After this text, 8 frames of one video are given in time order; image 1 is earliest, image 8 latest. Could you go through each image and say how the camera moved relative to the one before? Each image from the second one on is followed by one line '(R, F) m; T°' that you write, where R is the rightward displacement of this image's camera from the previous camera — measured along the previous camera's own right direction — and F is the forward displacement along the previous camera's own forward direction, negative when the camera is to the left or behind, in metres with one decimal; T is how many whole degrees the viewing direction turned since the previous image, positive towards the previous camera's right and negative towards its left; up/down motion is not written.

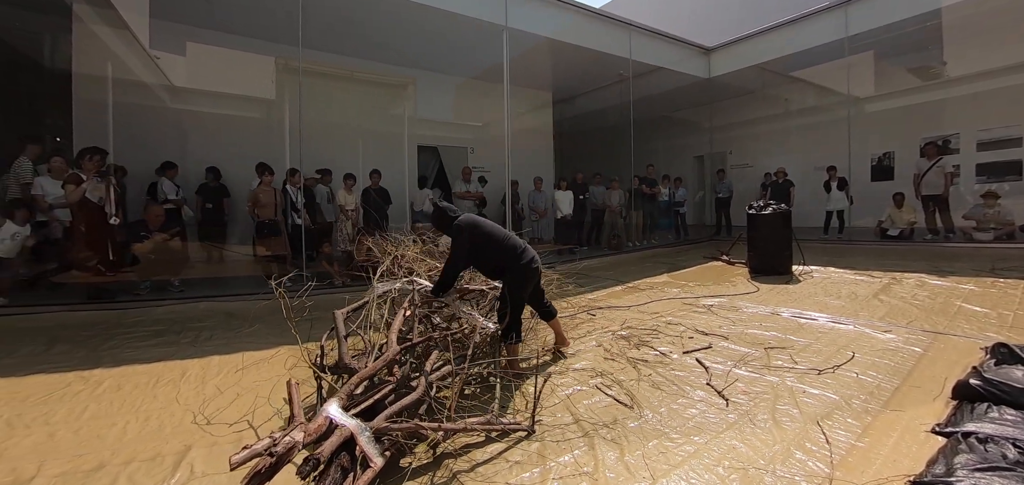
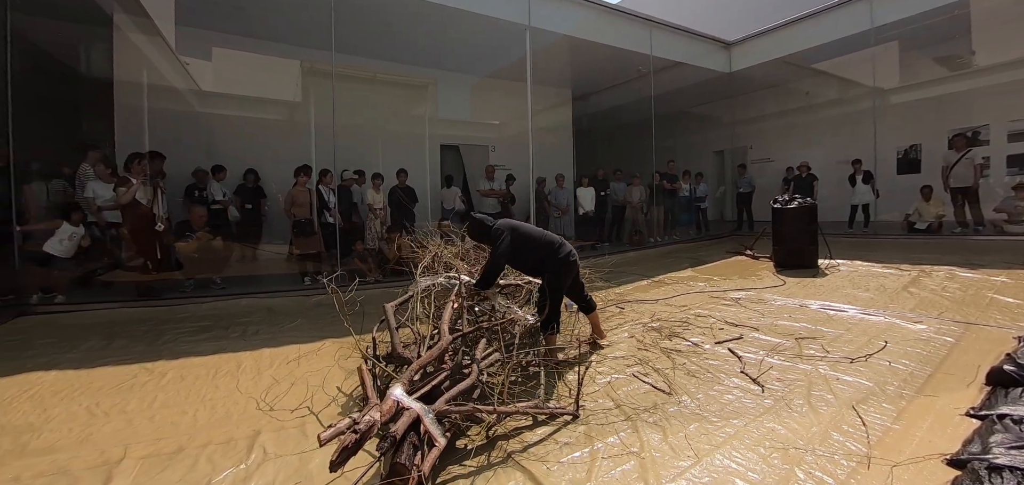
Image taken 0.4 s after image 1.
(-0.2, -0.1) m; -2°
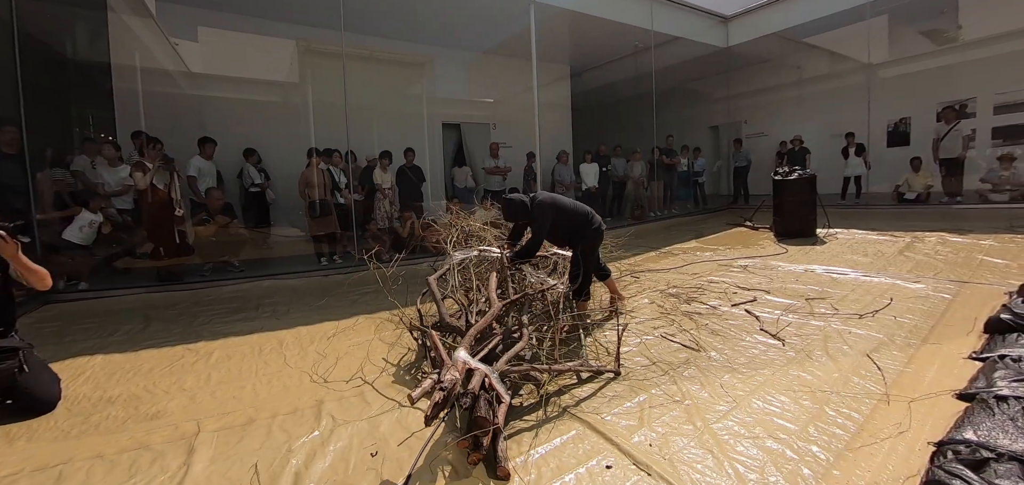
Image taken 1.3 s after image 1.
(-0.4, -0.2) m; +2°
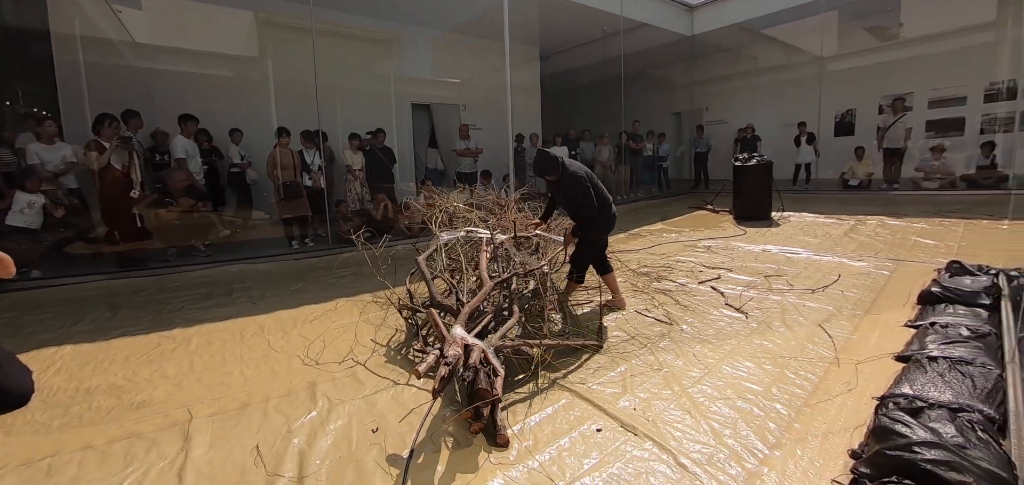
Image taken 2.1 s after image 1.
(-0.2, -0.1) m; +5°
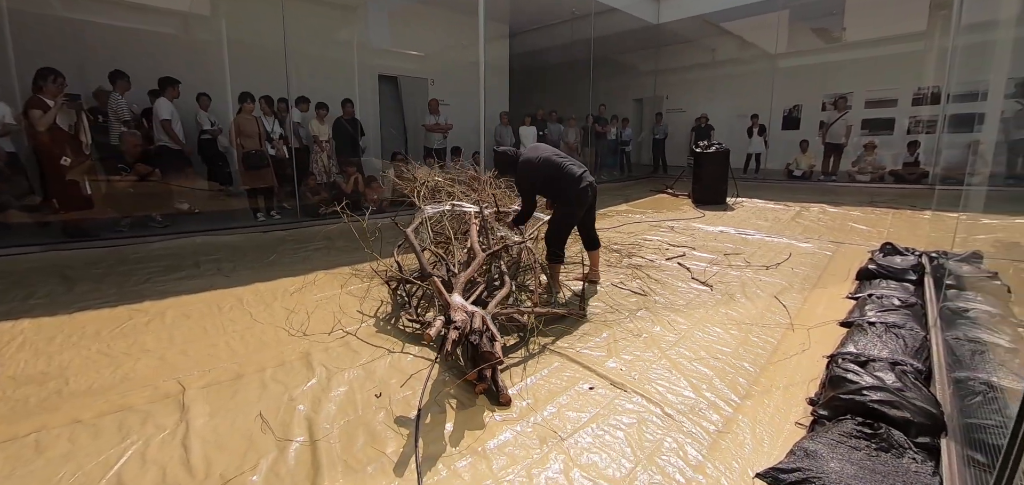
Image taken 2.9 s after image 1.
(-0.3, -0.1) m; +6°
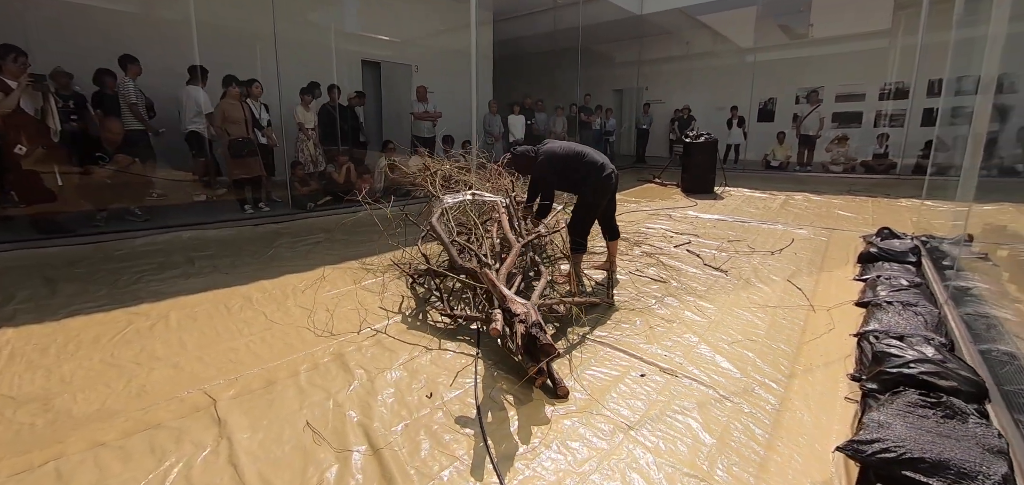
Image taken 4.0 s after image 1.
(-0.5, 0.0) m; +5°
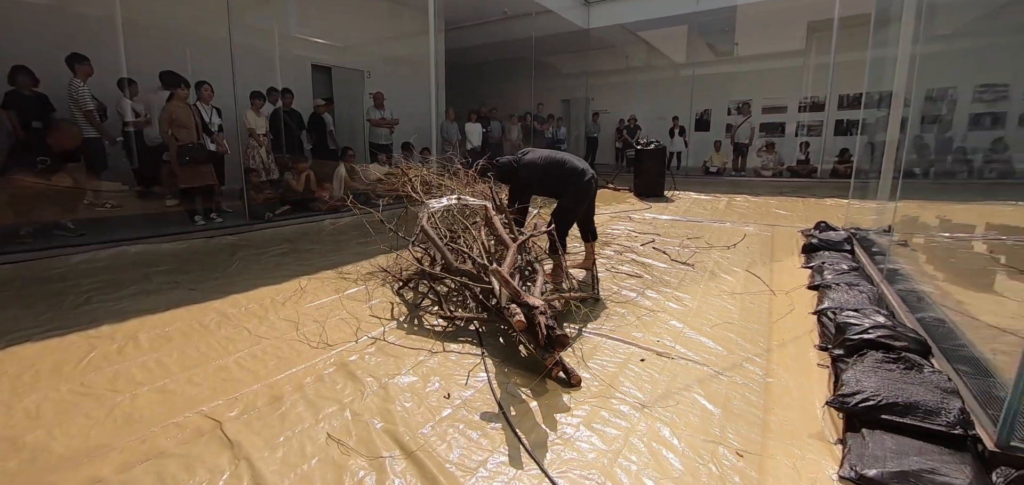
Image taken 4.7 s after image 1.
(-0.4, -0.1) m; +8°
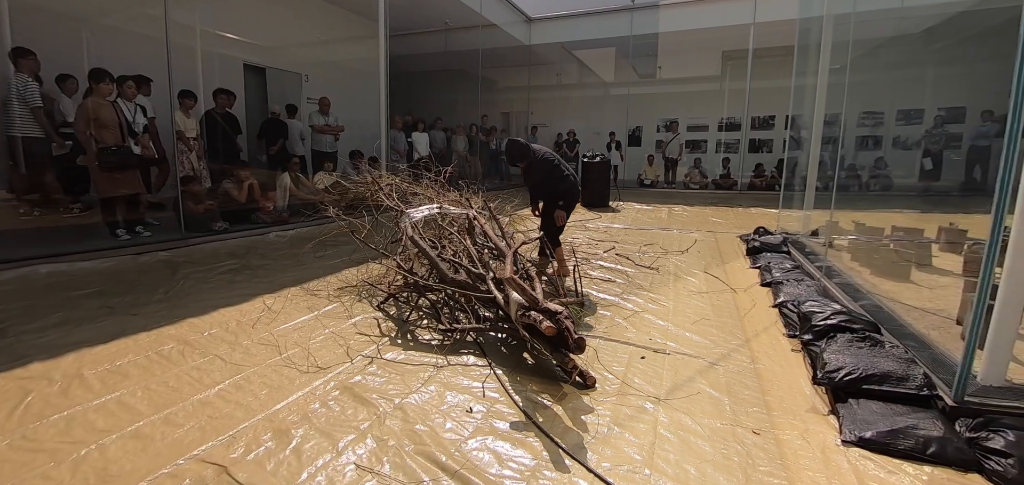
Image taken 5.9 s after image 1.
(-0.5, 0.0) m; +11°
